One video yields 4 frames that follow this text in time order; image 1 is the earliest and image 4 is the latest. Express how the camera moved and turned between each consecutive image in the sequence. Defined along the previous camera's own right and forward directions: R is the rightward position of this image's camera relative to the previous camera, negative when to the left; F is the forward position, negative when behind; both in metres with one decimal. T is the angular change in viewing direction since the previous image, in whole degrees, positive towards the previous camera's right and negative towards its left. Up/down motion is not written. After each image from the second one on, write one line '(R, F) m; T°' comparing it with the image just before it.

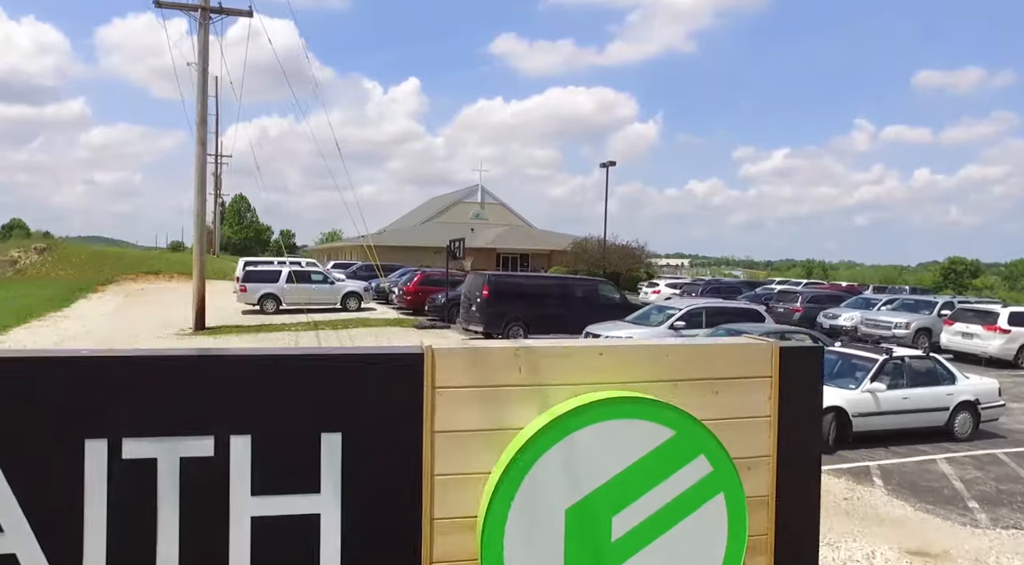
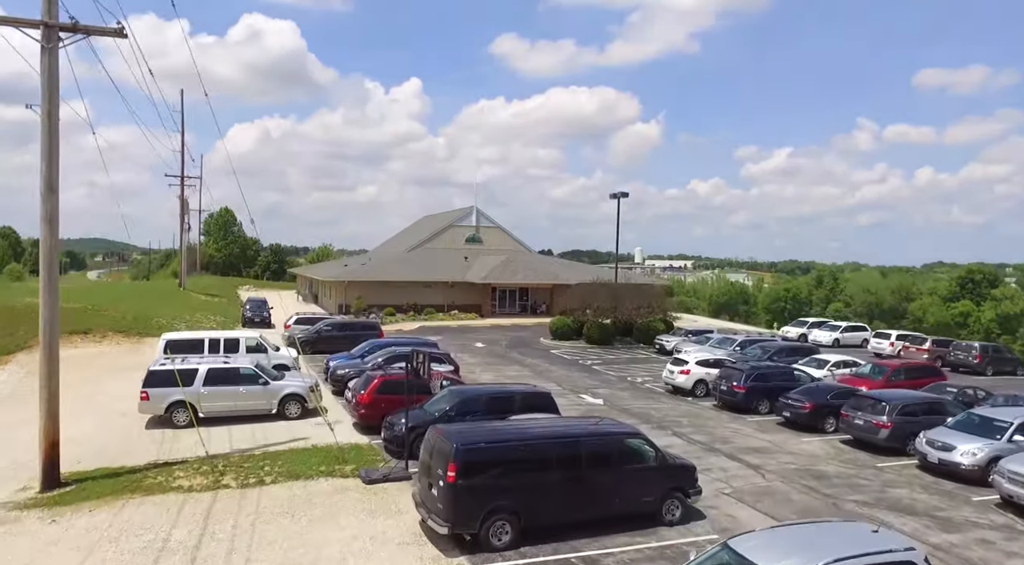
(+0.3, +6.0) m; 0°
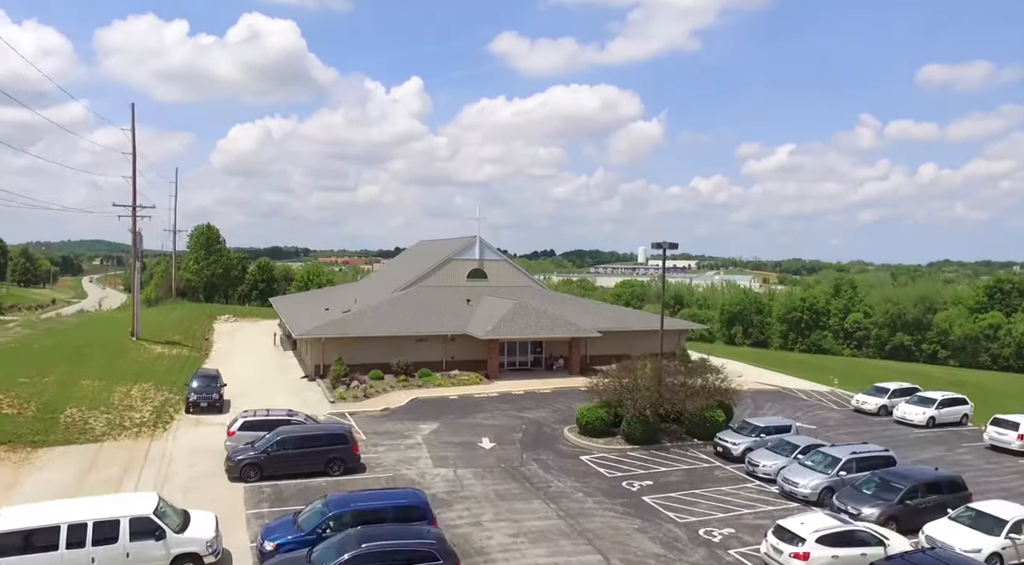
(-0.5, +8.3) m; 0°
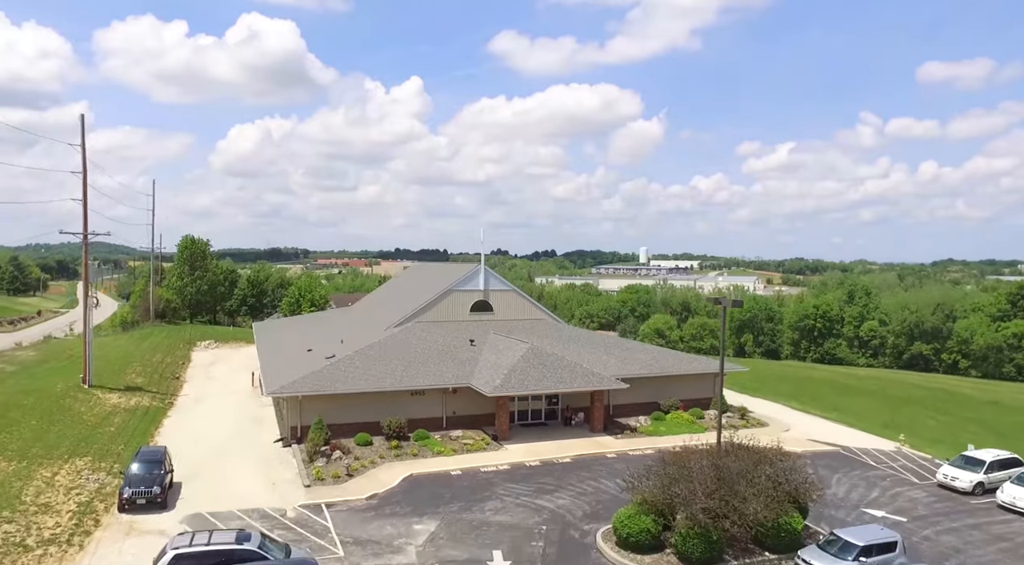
(-0.5, +6.5) m; 0°
